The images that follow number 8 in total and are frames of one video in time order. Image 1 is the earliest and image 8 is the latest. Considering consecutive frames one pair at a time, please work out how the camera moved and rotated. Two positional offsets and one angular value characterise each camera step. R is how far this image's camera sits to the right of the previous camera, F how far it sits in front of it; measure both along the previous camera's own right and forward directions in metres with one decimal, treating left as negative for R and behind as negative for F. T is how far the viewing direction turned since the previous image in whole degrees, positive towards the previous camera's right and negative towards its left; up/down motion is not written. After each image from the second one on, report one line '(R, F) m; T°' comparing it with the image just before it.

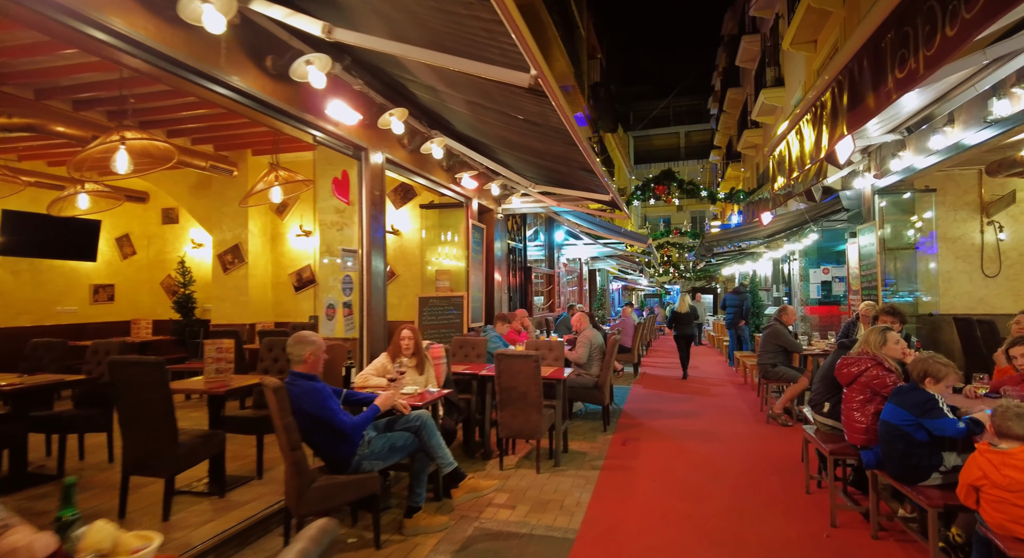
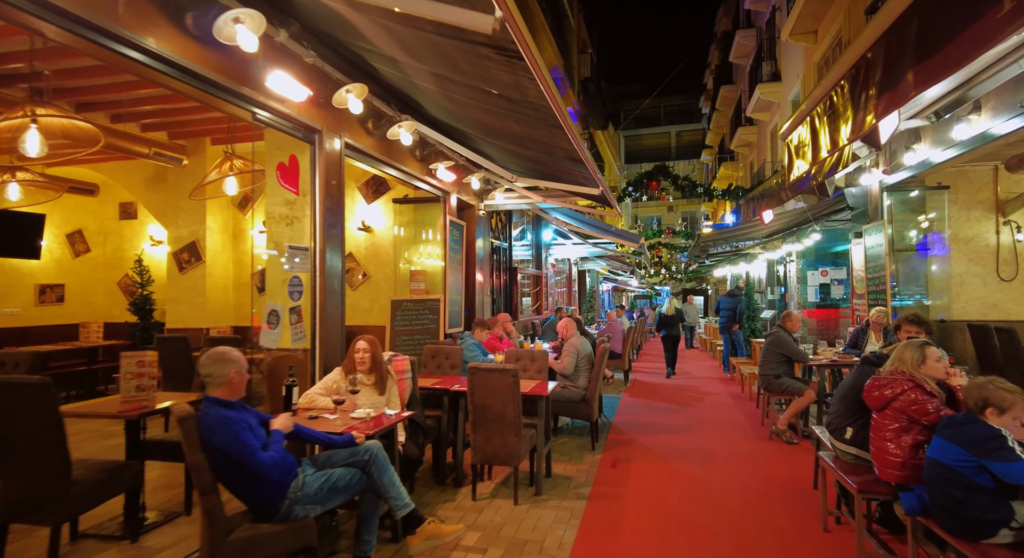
(+0.1, +0.6) m; +1°
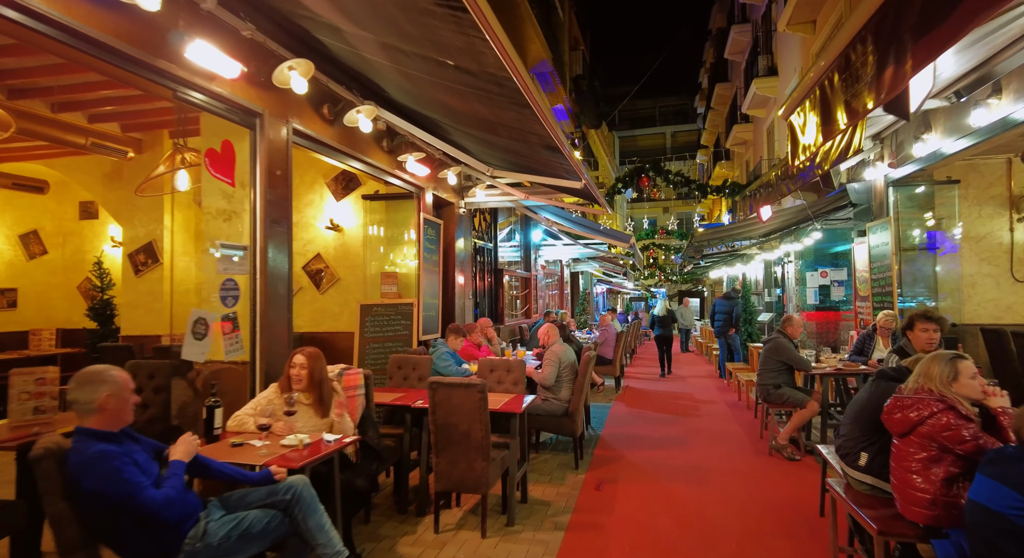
(+0.2, +0.5) m; 0°
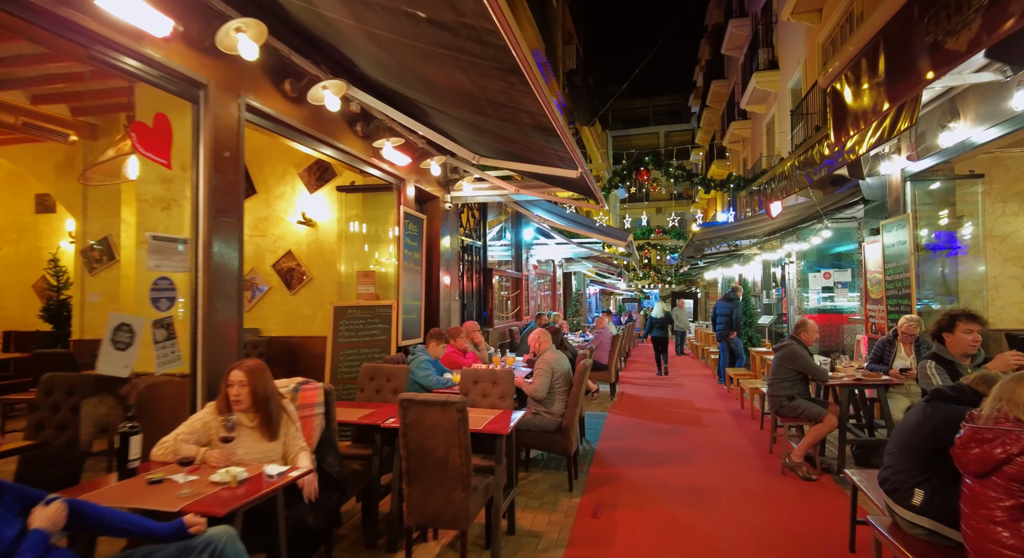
(0.0, +0.6) m; +1°
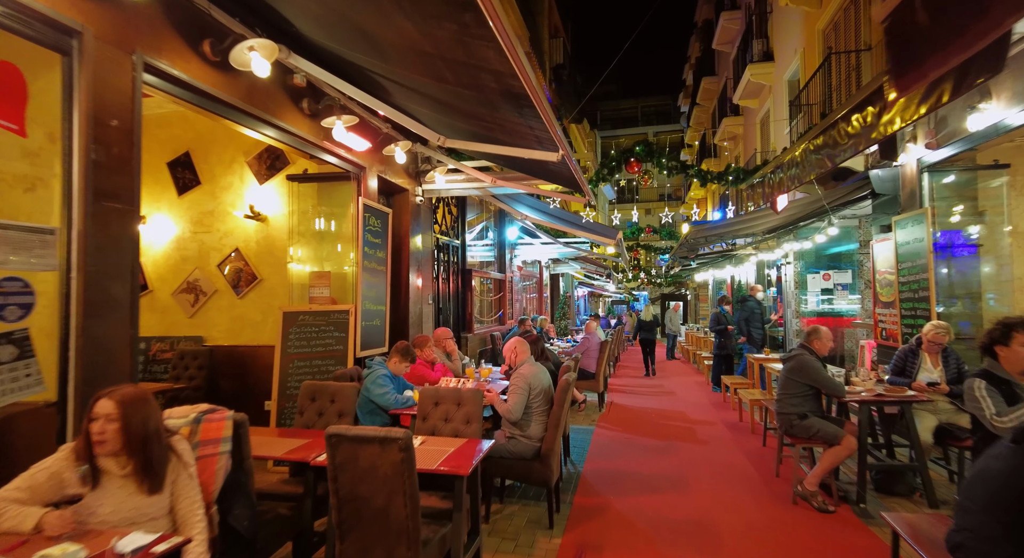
(+0.2, +0.7) m; +1°
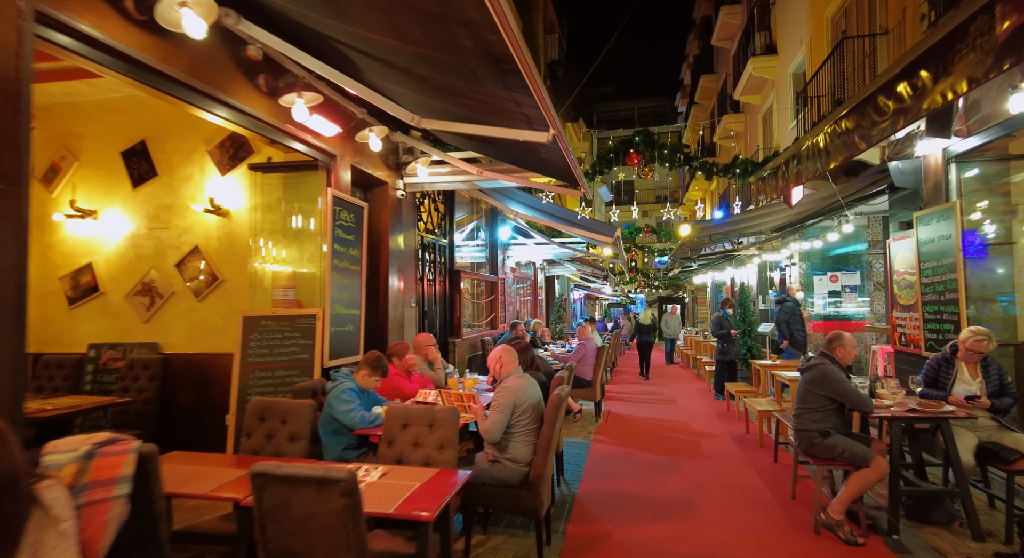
(+0.1, +0.5) m; 0°
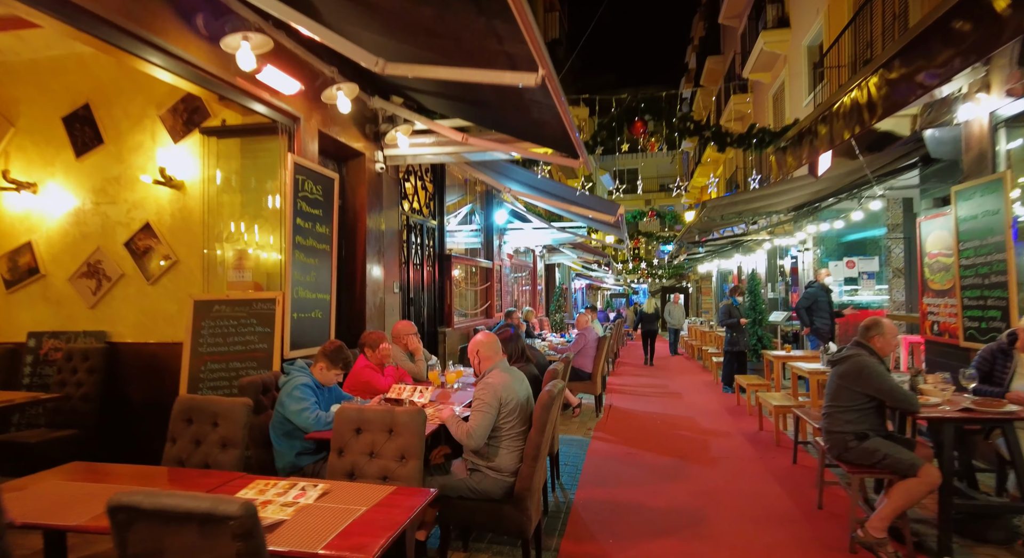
(+0.1, +0.6) m; 0°
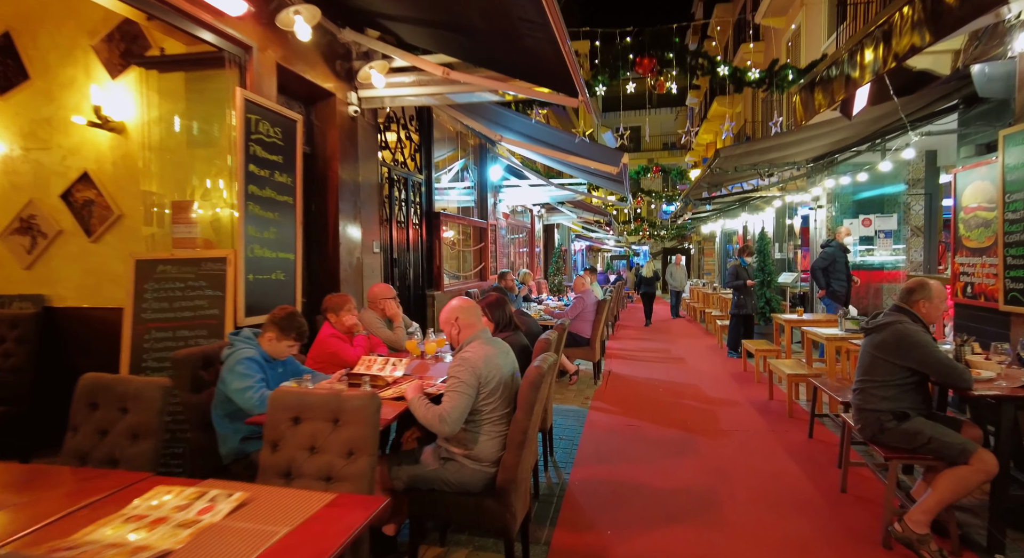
(+0.1, +0.5) m; 0°
